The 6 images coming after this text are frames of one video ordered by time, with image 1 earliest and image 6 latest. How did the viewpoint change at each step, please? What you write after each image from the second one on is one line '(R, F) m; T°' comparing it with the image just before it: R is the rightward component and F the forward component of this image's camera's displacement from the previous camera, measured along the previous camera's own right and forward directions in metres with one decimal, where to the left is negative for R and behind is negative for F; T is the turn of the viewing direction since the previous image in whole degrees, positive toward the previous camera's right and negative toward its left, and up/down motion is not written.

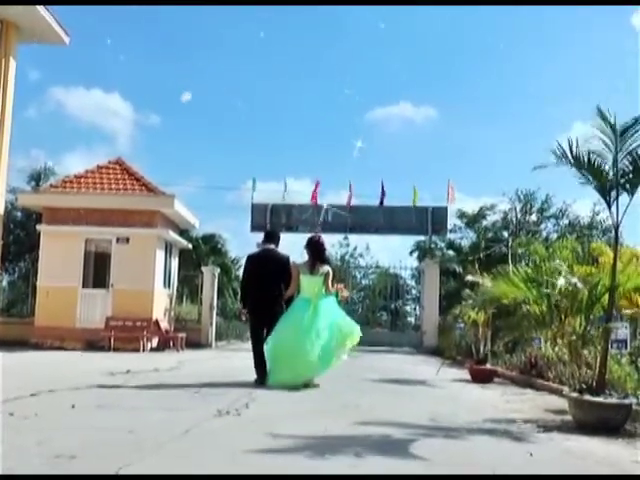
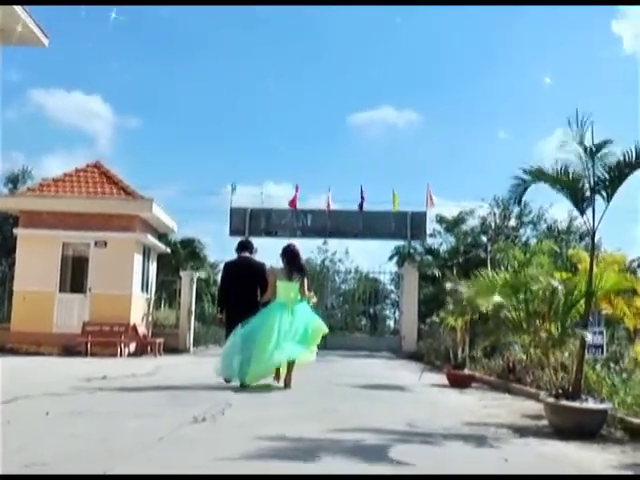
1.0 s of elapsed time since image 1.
(+0.2, 0.0) m; +1°
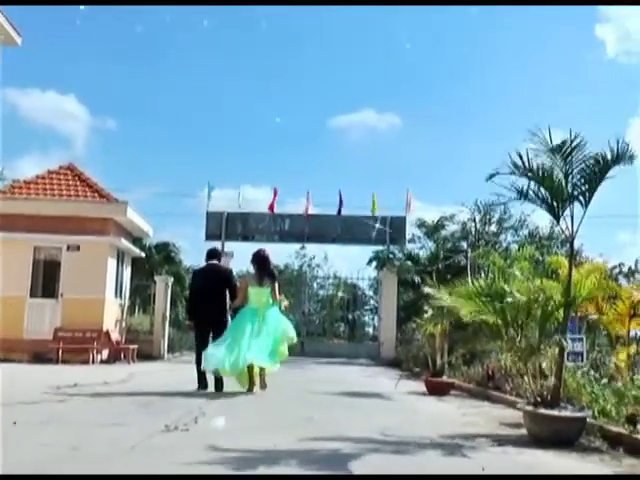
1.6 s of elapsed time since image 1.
(+0.2, +0.1) m; +1°
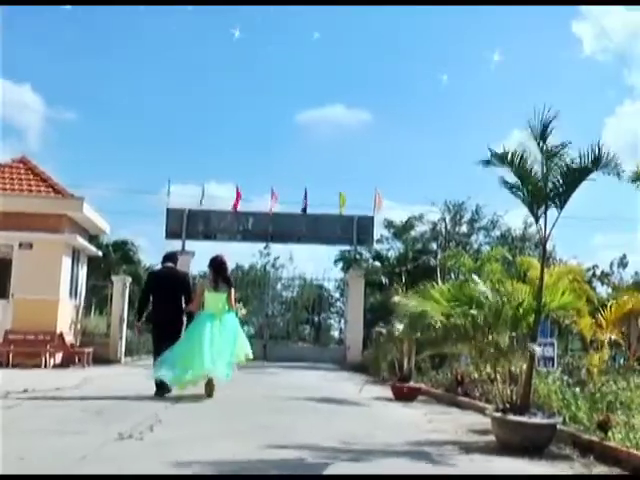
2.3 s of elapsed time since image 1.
(+0.4, +0.3) m; +1°
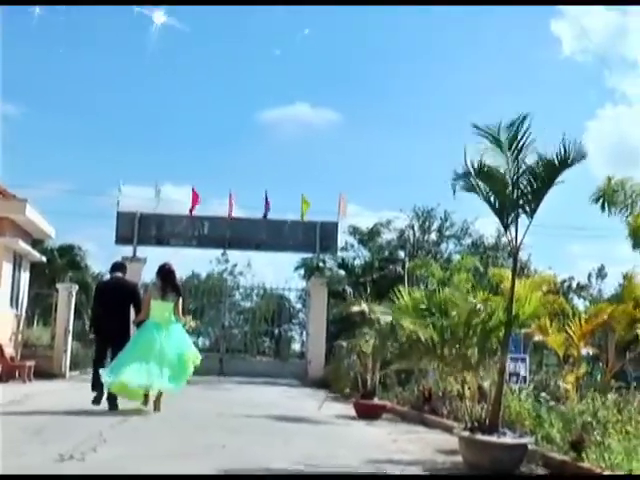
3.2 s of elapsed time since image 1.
(+0.4, +0.4) m; +1°
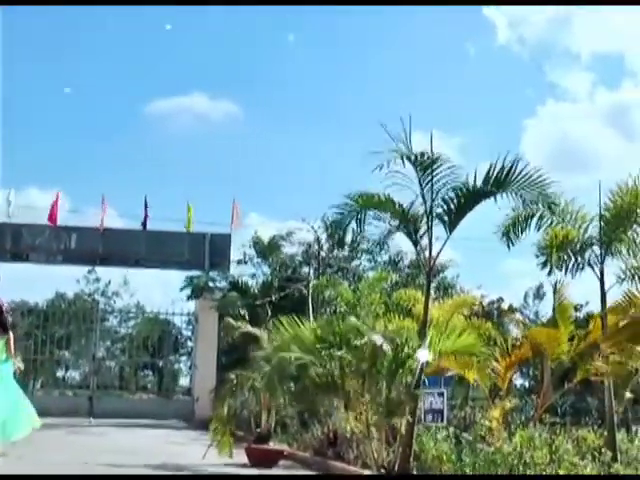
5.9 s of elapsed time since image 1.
(+1.0, +1.0) m; +3°
